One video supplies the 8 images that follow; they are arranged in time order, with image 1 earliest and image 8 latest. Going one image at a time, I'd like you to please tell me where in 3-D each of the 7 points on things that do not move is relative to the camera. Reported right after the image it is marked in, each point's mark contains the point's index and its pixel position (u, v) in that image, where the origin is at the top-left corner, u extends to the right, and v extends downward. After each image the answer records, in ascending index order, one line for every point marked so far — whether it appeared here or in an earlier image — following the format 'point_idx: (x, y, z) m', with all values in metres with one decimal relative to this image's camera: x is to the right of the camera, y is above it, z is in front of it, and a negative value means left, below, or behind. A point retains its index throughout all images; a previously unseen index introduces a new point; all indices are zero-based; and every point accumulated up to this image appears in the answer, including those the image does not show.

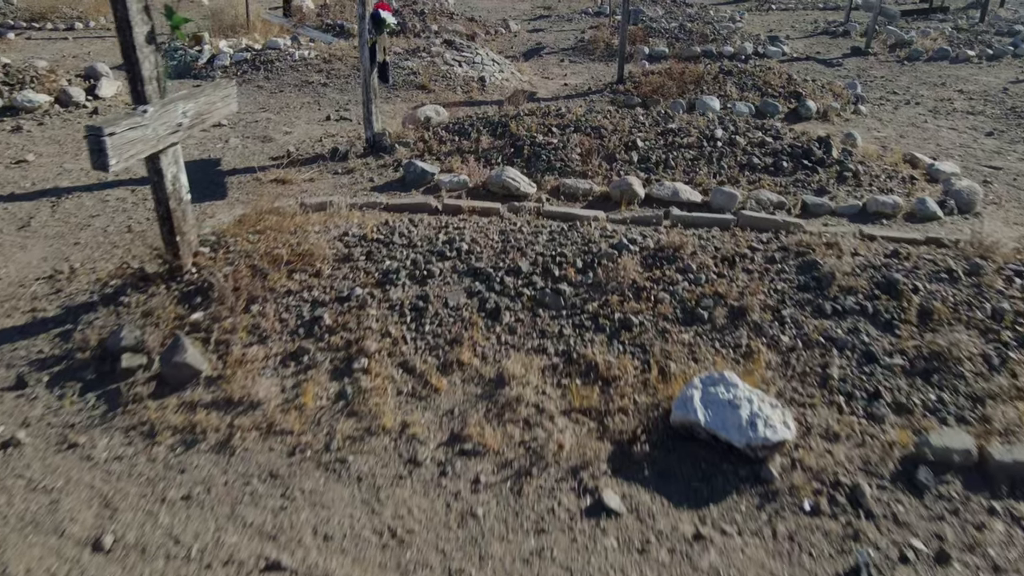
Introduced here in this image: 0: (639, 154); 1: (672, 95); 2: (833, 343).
0: (+1.2, +1.2, +6.6) m
1: (+2.2, +2.7, +10.0) m
2: (+1.5, -0.3, +3.4) m
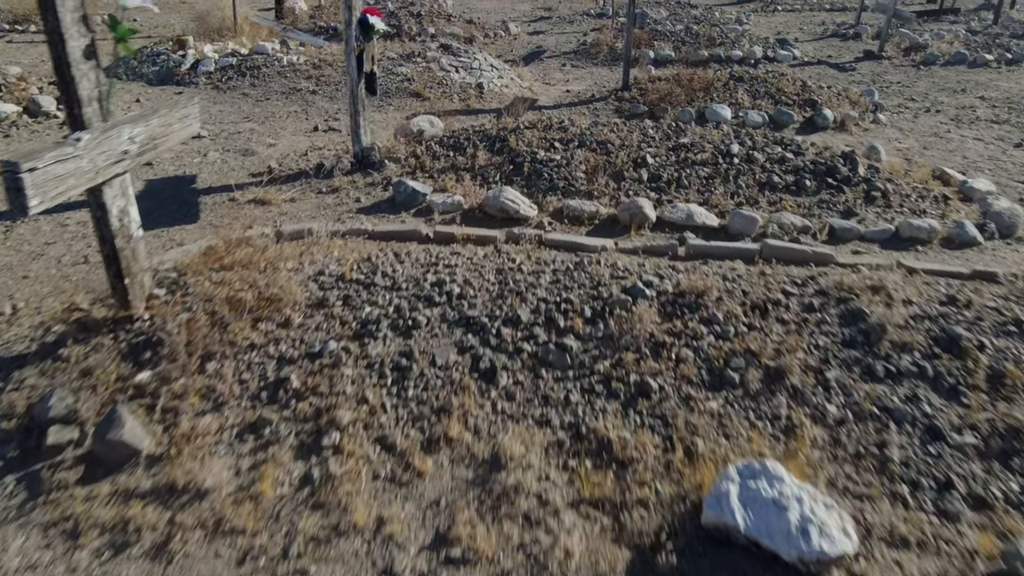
0: (+1.2, +1.0, +6.1) m
1: (+2.2, +2.4, +9.5) m
2: (+1.5, -0.5, +2.9) m
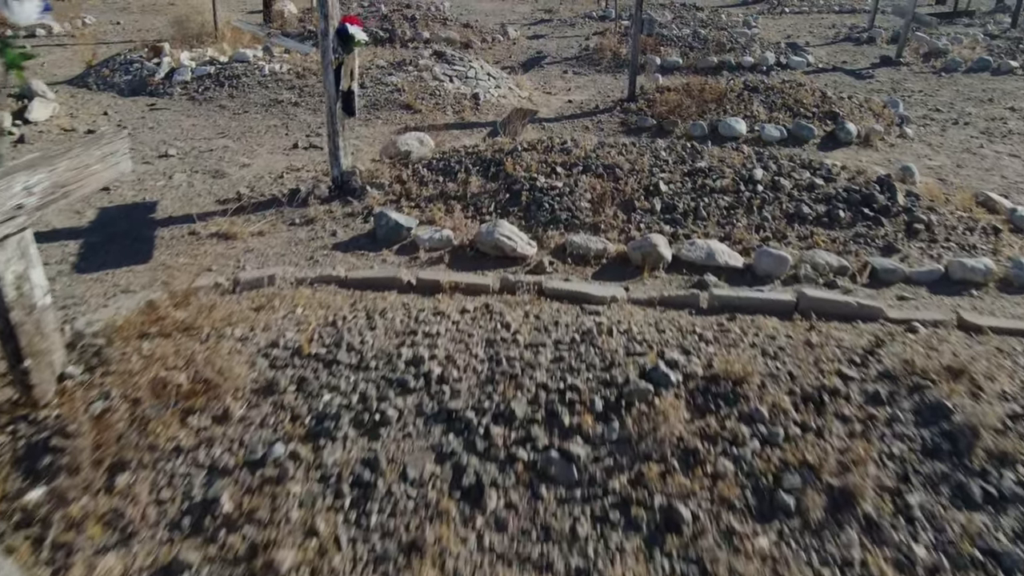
0: (+1.1, +0.7, +5.4) m
1: (+2.2, +2.1, +8.8) m
2: (+1.5, -0.8, +2.2) m
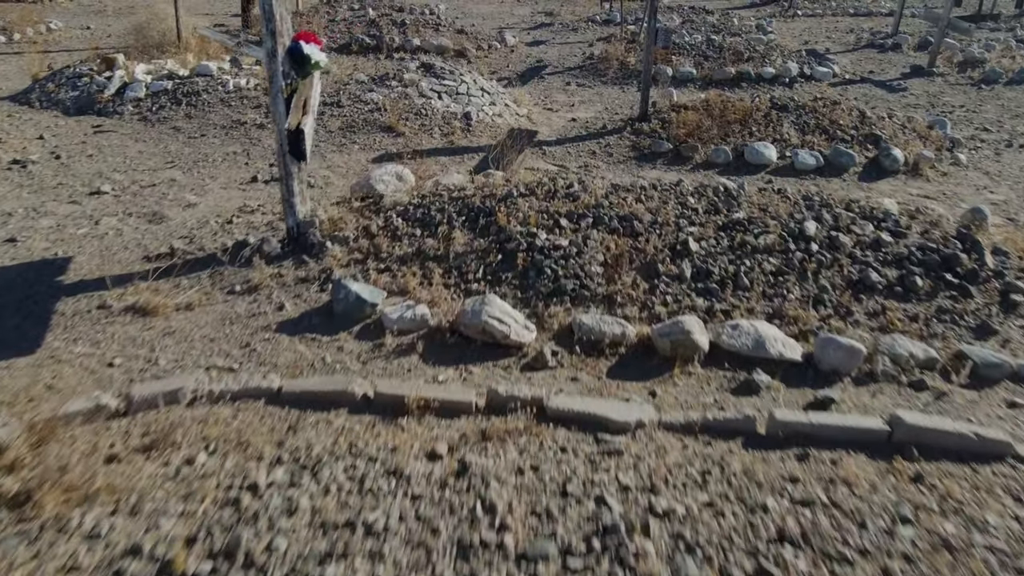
0: (+1.1, +0.1, +4.3) m
1: (+2.2, +1.6, +7.7) m
2: (+1.4, -1.4, +1.1) m
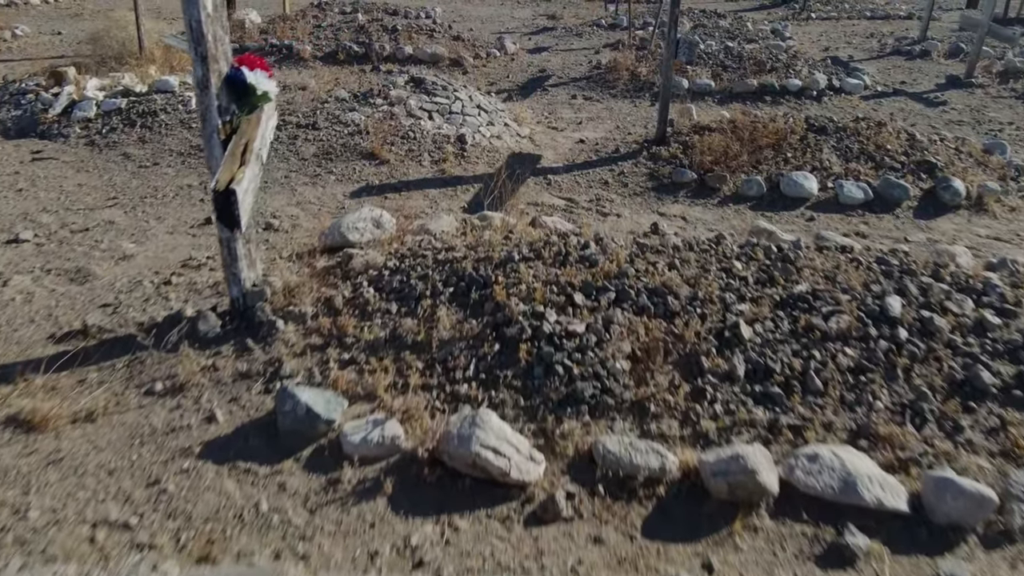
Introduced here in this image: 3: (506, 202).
0: (+1.1, -0.3, +3.3) m
1: (+2.2, +1.1, +6.7) m
2: (+1.4, -1.8, +0.1) m
3: (-0.1, +0.8, +6.2) m
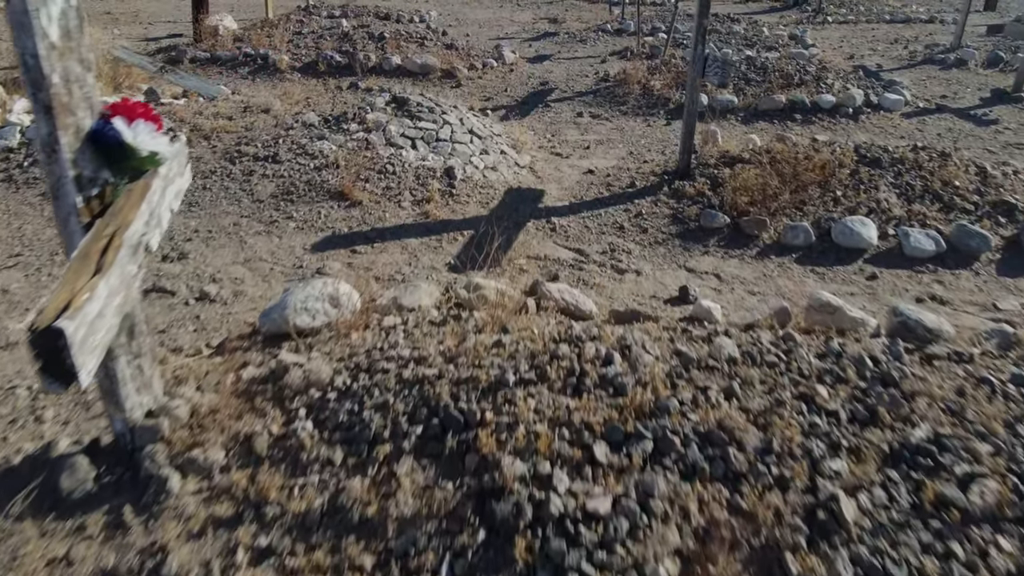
0: (+1.1, -0.8, +2.2) m
1: (+2.1, +0.6, +5.6) m
2: (+1.4, -2.3, -1.0) m
3: (-0.1, +0.2, +5.1) m
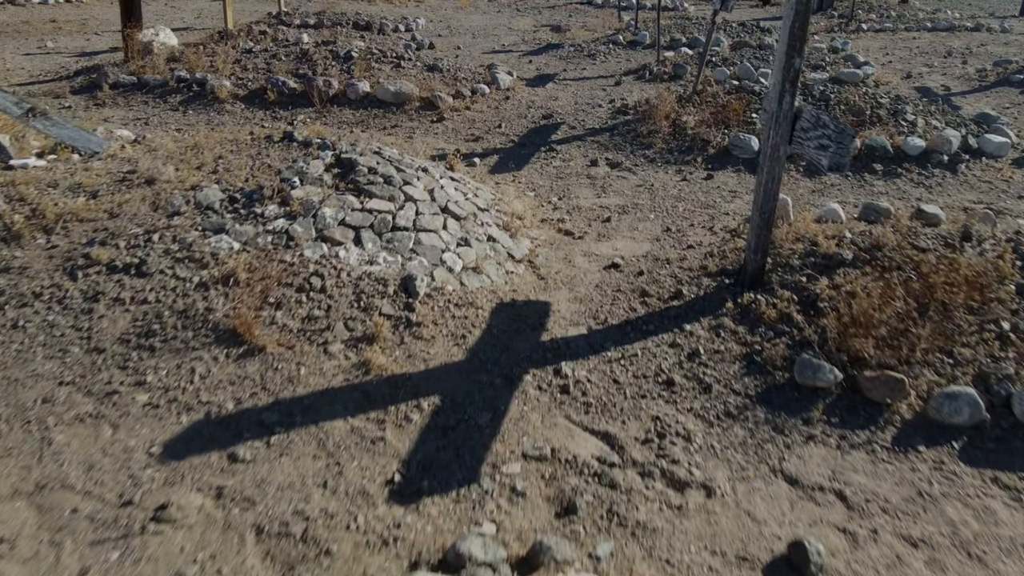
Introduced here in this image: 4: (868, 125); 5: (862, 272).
0: (+1.0, -1.8, +0.2) m
1: (+2.1, -0.4, +3.6) m
2: (+1.3, -3.3, -3.0) m
3: (-0.1, -0.7, +3.0) m
4: (+3.7, +1.7, +7.3) m
5: (+2.0, +0.1, +4.1) m
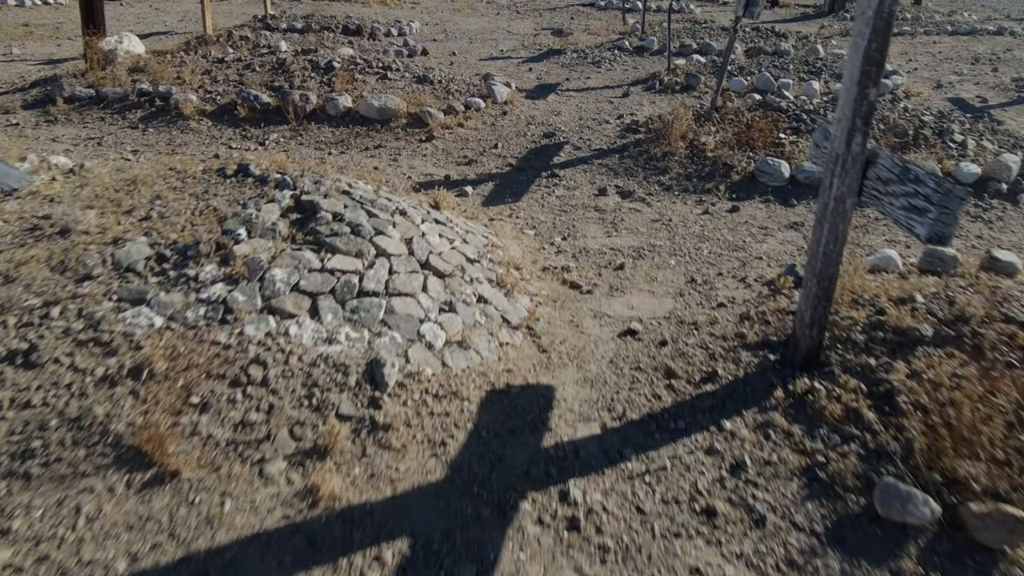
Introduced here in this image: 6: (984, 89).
0: (+1.0, -2.2, -0.7) m
1: (+2.1, -0.7, +2.7) m
2: (+1.3, -3.7, -3.9) m
3: (-0.2, -1.1, +2.2) m
4: (+3.6, +1.3, +6.5) m
5: (+2.0, -0.3, +3.3) m
6: (+6.7, +2.8, +10.2) m
